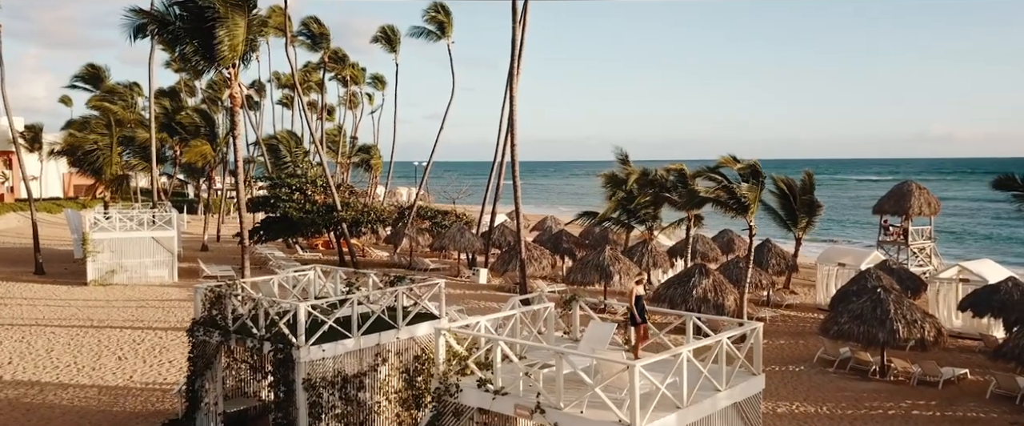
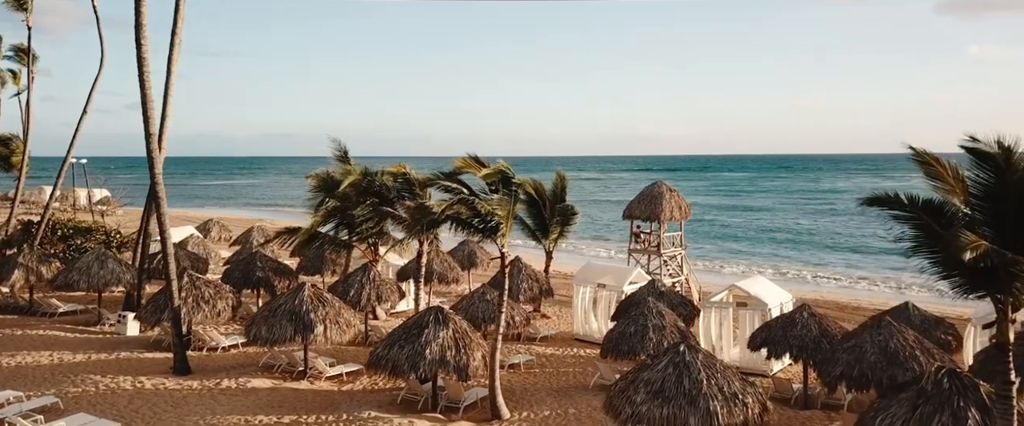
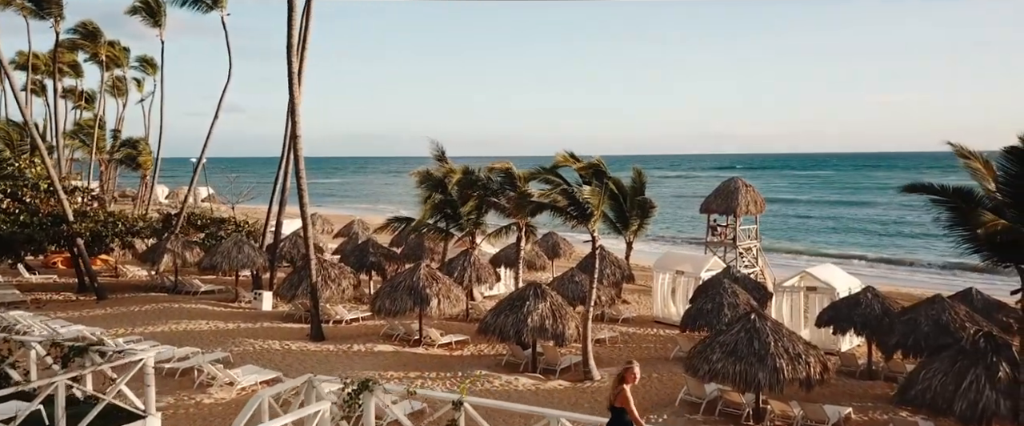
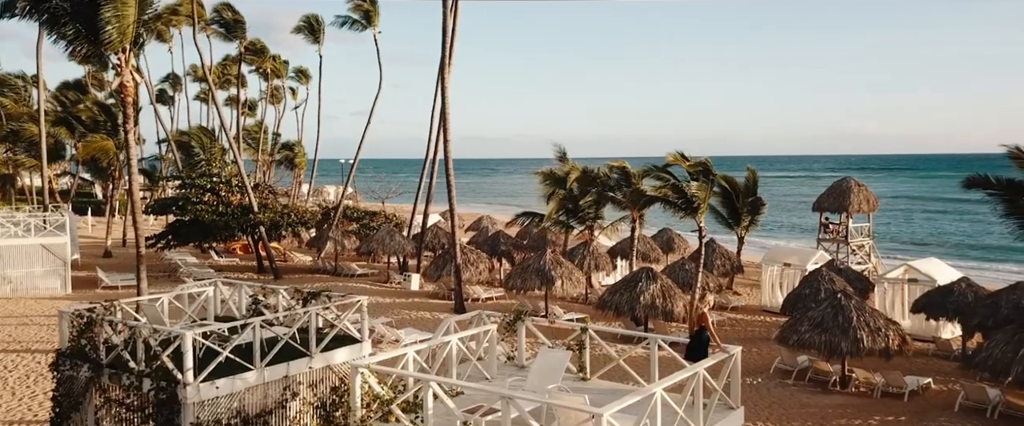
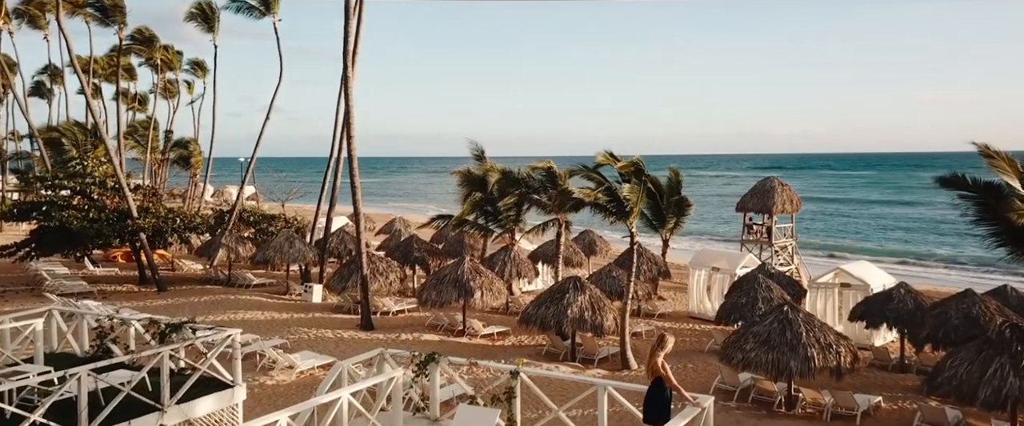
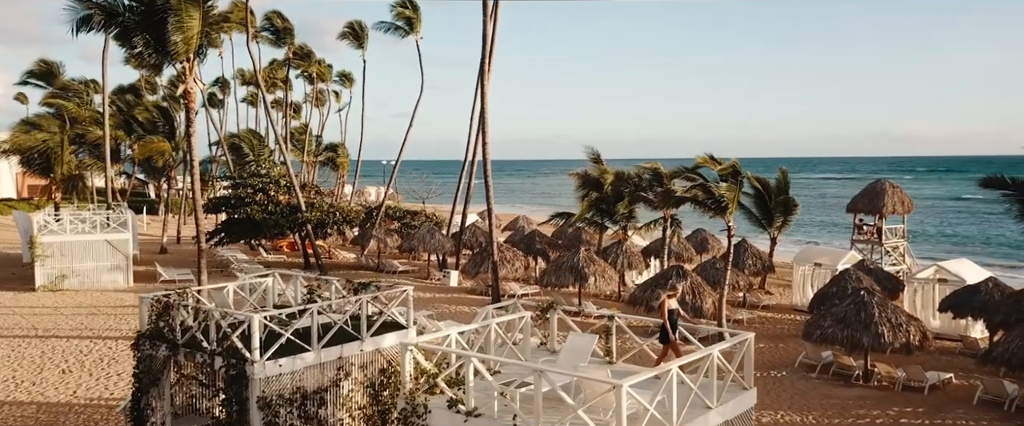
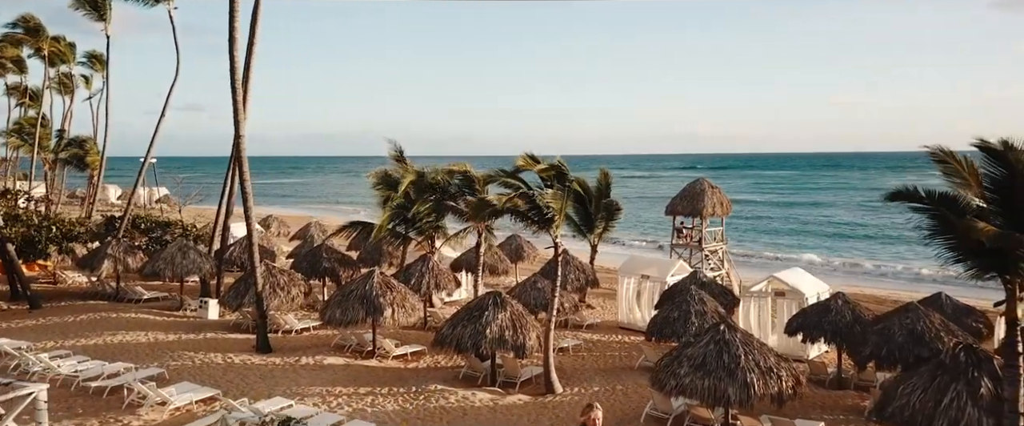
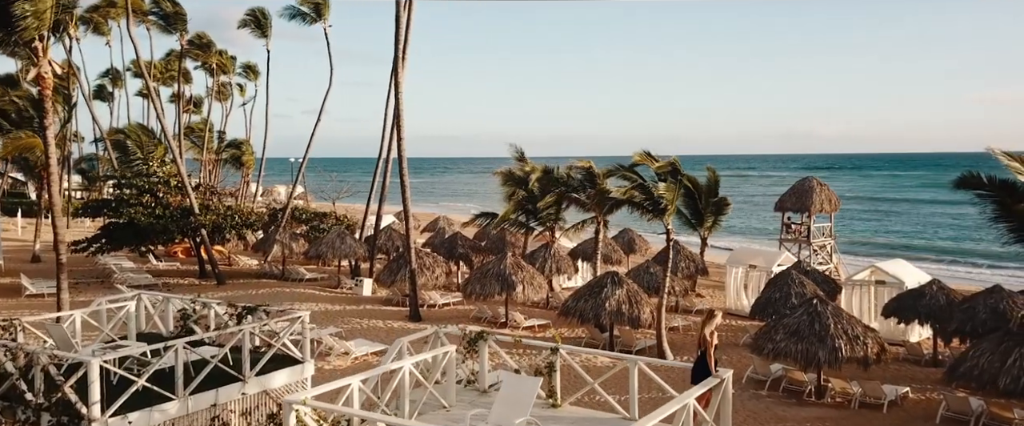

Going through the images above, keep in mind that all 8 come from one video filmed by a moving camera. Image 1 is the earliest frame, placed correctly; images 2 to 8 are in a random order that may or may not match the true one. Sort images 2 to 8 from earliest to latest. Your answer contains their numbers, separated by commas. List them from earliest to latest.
6, 4, 8, 5, 3, 7, 2
